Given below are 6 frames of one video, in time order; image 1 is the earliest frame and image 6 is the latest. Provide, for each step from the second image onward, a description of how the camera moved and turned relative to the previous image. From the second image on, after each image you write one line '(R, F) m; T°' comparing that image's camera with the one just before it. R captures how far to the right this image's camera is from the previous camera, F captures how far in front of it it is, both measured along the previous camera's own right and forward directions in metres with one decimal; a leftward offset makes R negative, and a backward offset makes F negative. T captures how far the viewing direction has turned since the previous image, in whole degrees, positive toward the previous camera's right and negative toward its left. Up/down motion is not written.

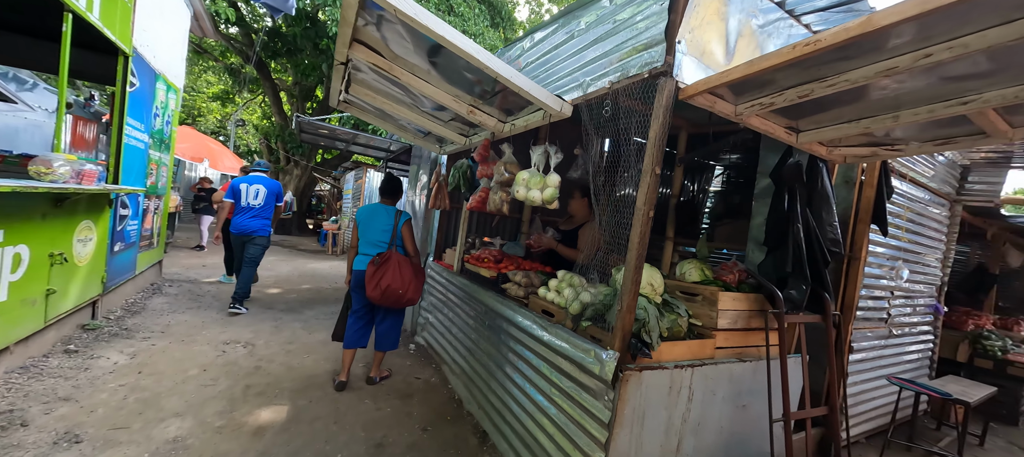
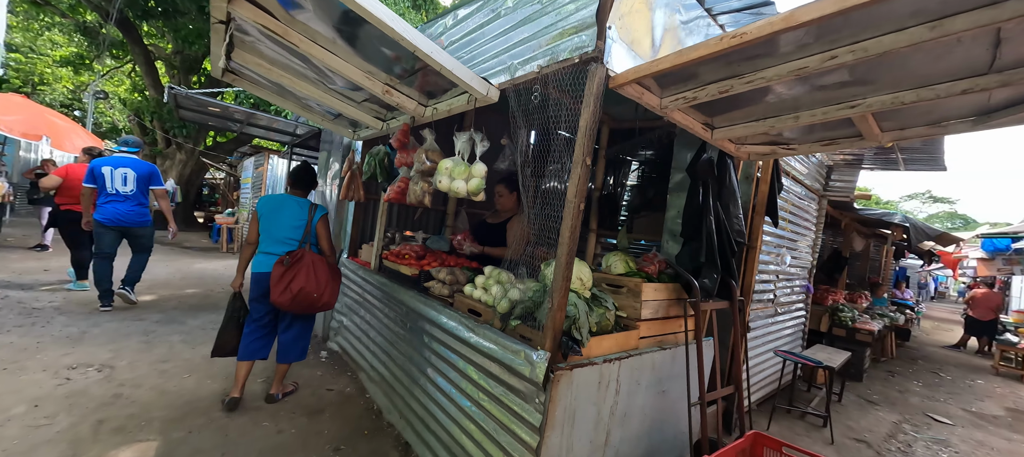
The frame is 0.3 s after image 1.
(0.0, +0.2) m; +11°
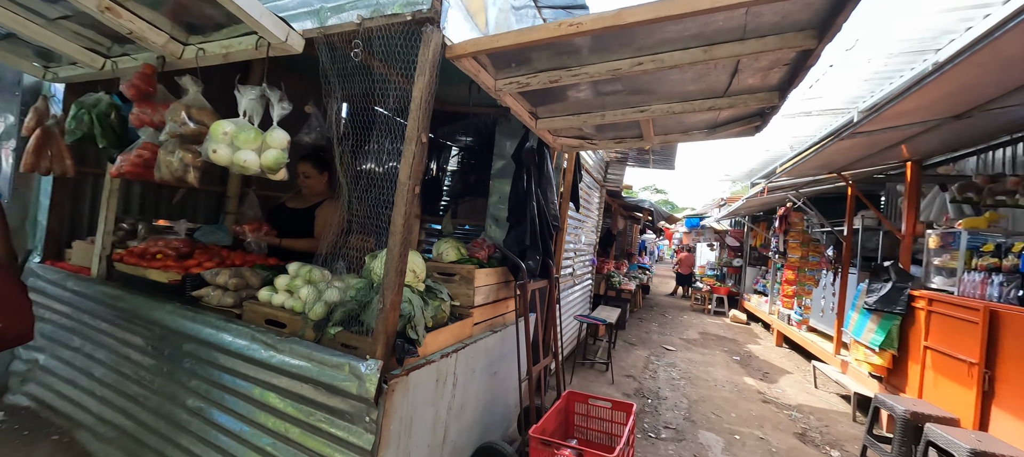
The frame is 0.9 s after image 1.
(0.0, +0.2) m; +27°
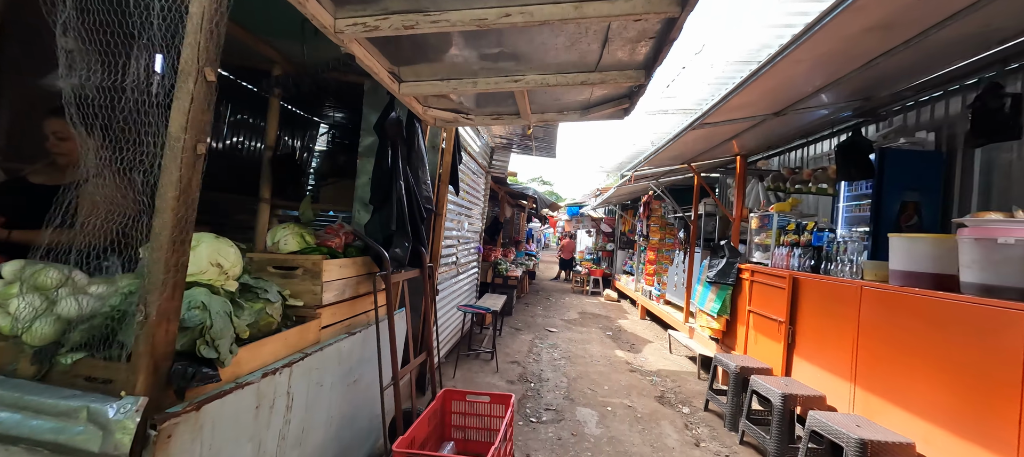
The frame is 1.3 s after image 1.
(+0.2, +0.2) m; +16°
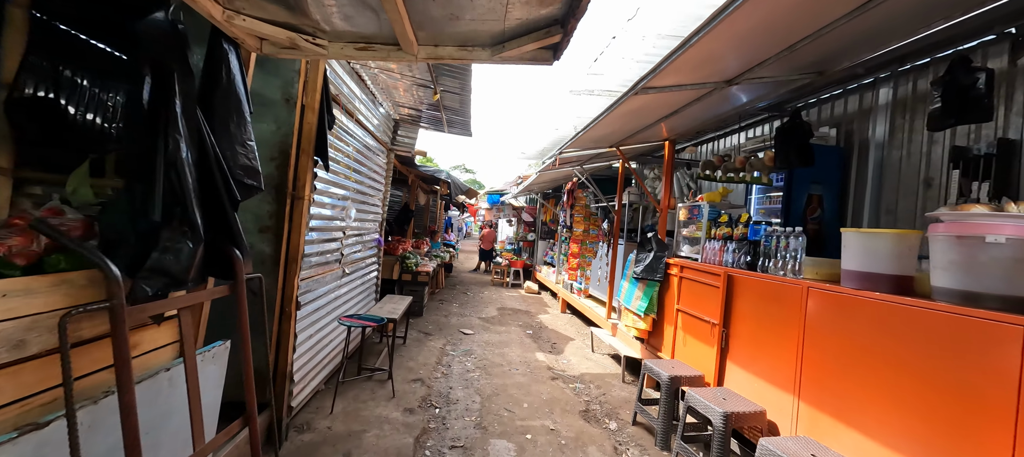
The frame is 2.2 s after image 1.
(+0.2, +0.8) m; +12°
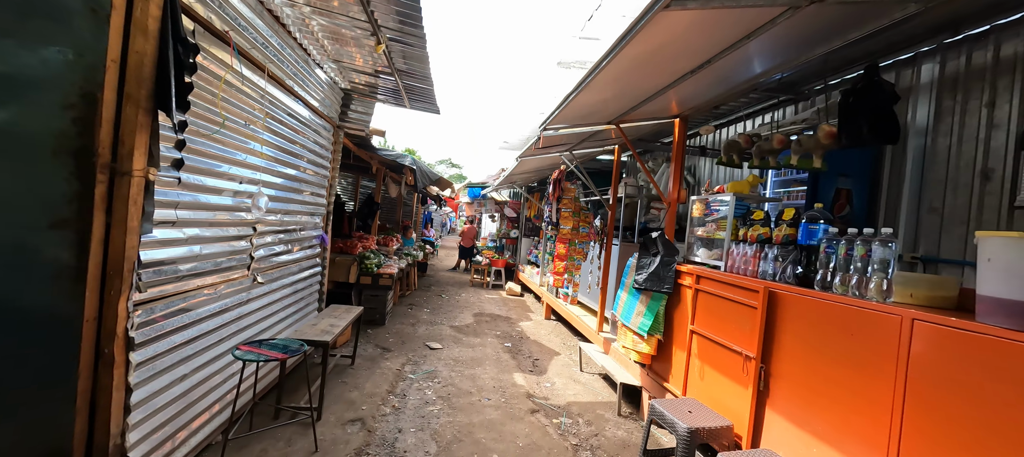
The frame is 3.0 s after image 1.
(+0.1, +0.9) m; +2°
